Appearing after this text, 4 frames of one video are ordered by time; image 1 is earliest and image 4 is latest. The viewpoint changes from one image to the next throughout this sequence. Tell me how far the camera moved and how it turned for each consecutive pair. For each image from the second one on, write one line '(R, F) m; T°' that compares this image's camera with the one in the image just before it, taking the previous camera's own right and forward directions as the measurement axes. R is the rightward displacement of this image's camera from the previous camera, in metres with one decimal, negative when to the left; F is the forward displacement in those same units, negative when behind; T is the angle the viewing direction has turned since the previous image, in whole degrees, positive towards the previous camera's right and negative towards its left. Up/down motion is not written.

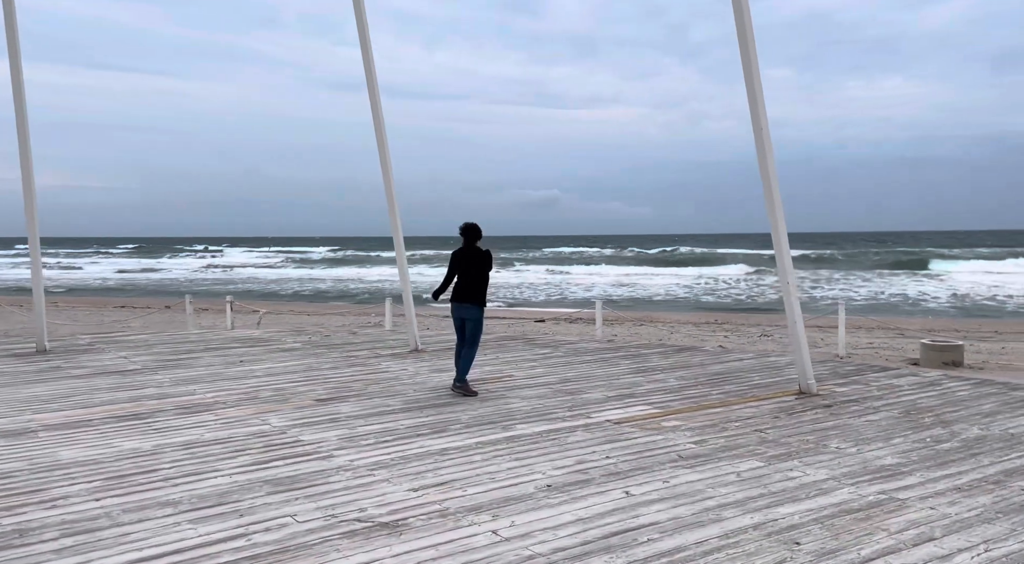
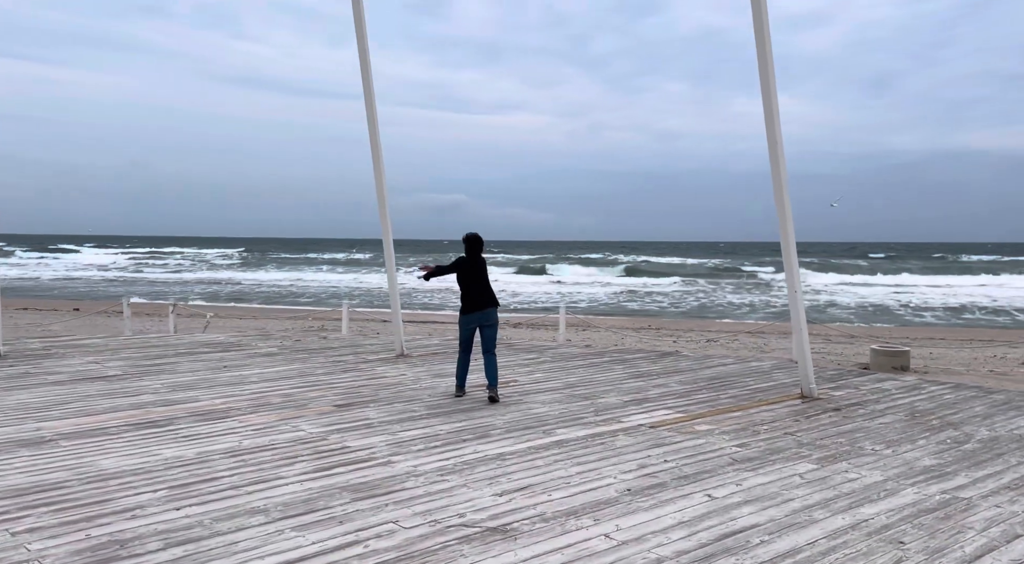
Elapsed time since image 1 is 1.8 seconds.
(-1.0, 0.0) m; +7°
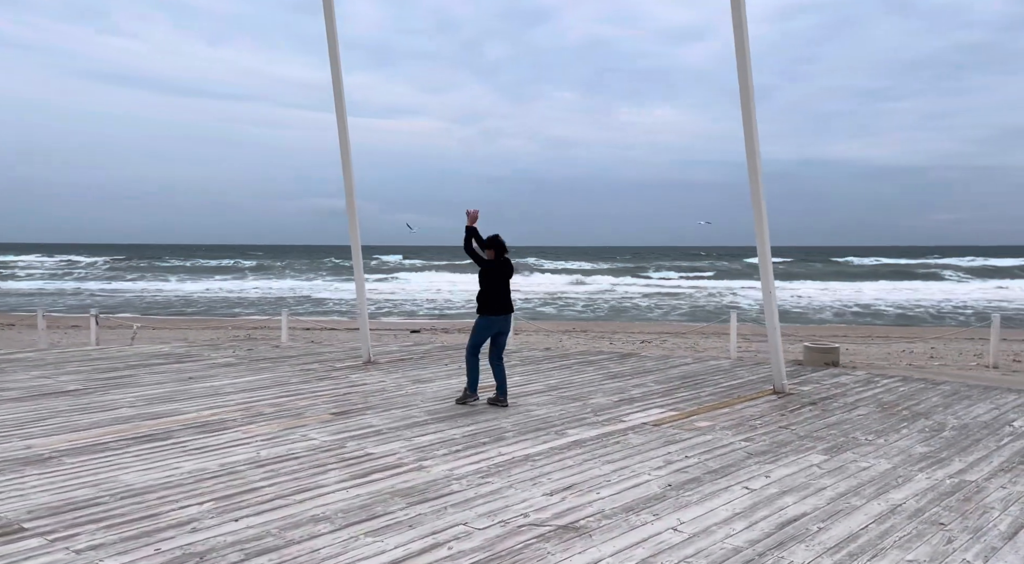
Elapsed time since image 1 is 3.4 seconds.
(-0.8, 0.0) m; +7°
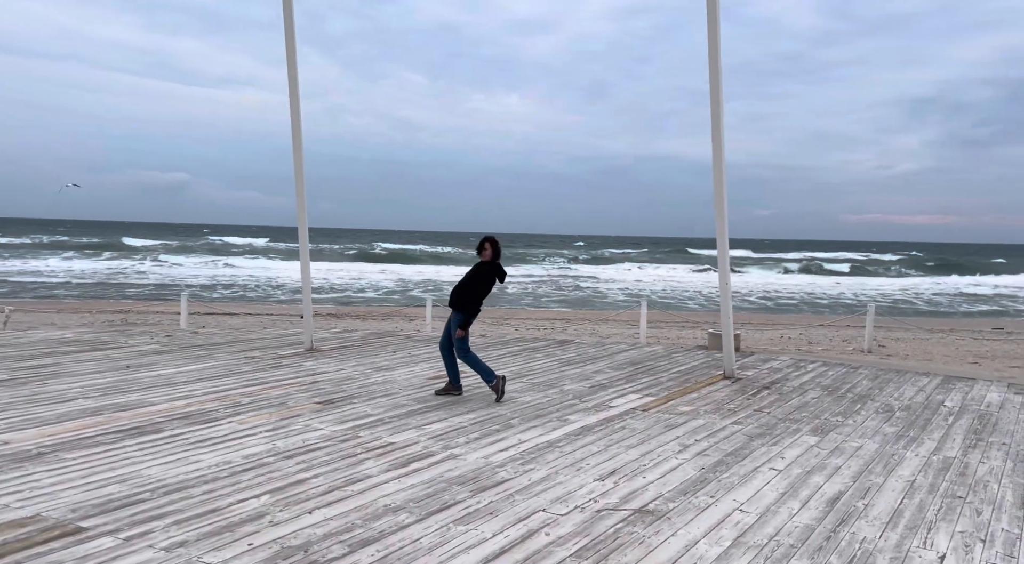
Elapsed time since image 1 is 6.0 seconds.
(-1.1, 0.0) m; +10°
